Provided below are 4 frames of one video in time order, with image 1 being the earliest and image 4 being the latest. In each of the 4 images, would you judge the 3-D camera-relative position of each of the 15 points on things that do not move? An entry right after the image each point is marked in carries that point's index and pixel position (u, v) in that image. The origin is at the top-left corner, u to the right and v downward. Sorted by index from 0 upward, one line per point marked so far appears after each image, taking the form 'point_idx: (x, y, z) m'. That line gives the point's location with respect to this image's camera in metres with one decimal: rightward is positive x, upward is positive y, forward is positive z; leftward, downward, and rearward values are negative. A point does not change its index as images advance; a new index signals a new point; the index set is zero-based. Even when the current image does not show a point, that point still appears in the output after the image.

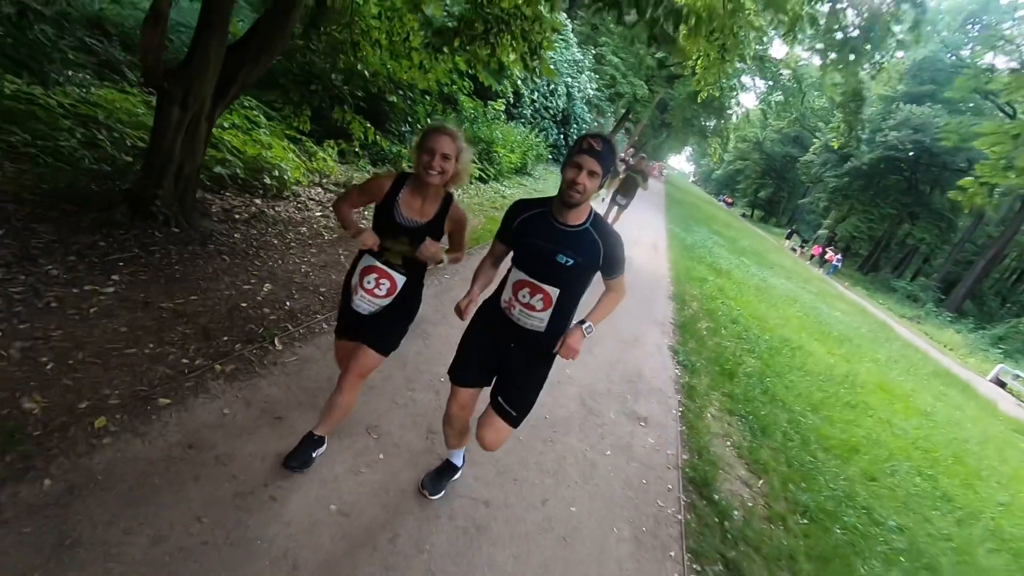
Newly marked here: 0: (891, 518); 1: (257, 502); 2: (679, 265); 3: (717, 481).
0: (+3.6, -2.2, +5.3) m
1: (-1.1, -0.9, +2.4) m
2: (+3.9, +0.5, +12.9) m
3: (+1.6, -1.5, +4.4) m
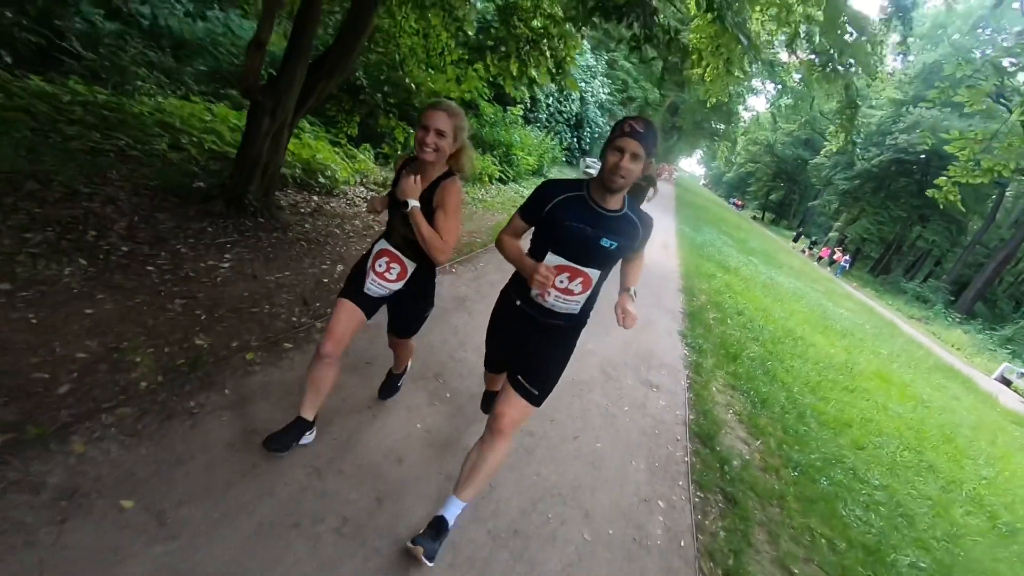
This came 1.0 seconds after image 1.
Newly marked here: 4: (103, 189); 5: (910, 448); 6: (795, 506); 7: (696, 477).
0: (+3.9, -2.1, +6.0) m
1: (-0.8, -0.7, +3.2) m
2: (+4.3, +0.6, +13.6) m
3: (+1.9, -1.4, +5.1) m
4: (-3.4, +0.8, +4.6) m
5: (+5.4, -2.2, +7.5) m
6: (+2.3, -1.8, +4.6) m
7: (+1.4, -1.5, +4.3) m
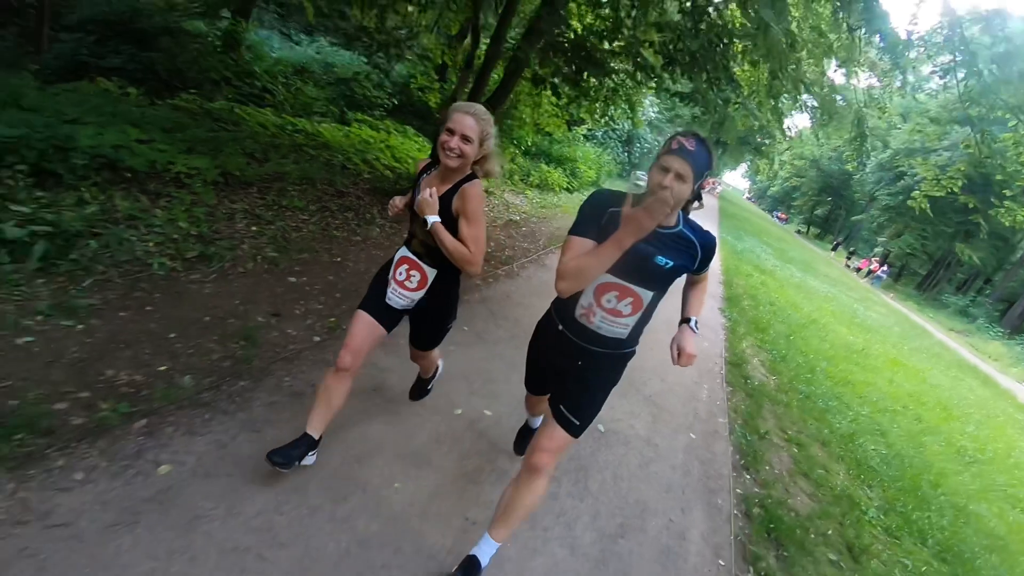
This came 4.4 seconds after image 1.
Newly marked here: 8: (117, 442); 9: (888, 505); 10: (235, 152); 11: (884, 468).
0: (+5.2, -1.8, +8.2) m
1: (+0.3, -0.3, +5.7) m
2: (+6.2, +0.7, +15.8) m
3: (+3.1, -1.1, +7.5) m
4: (-2.1, +1.3, +7.3) m
5: (+6.8, -2.0, +9.6) m
6: (+3.5, -1.5, +6.8) m
7: (+2.6, -1.1, +6.6) m
8: (-1.6, -0.6, +2.2) m
9: (+3.7, -2.1, +5.4) m
10: (-3.1, +1.5, +6.3) m
11: (+4.2, -2.0, +6.2) m
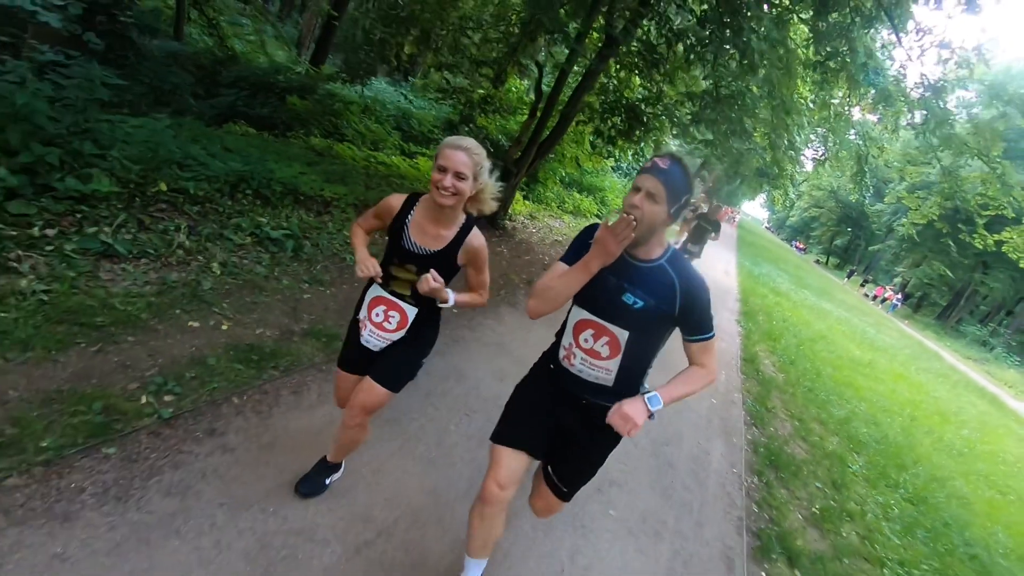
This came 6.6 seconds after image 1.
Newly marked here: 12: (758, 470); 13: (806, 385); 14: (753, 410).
0: (+6.0, -2.0, +9.5) m
1: (+1.1, -0.3, +7.2) m
2: (+7.3, +0.1, +17.2) m
3: (+4.0, -1.2, +8.9) m
4: (-1.3, +1.3, +9.0) m
5: (+7.6, -2.3, +10.9) m
6: (+4.3, -1.6, +8.3) m
7: (+3.4, -1.2, +8.1) m
8: (-0.9, -0.4, +3.9) m
9: (+4.4, -2.2, +6.8) m
10: (-2.3, +1.6, +8.1) m
11: (+4.9, -2.1, +7.6) m
12: (+2.3, -1.7, +5.1) m
13: (+4.8, -1.6, +9.0) m
14: (+2.9, -1.5, +6.6) m
